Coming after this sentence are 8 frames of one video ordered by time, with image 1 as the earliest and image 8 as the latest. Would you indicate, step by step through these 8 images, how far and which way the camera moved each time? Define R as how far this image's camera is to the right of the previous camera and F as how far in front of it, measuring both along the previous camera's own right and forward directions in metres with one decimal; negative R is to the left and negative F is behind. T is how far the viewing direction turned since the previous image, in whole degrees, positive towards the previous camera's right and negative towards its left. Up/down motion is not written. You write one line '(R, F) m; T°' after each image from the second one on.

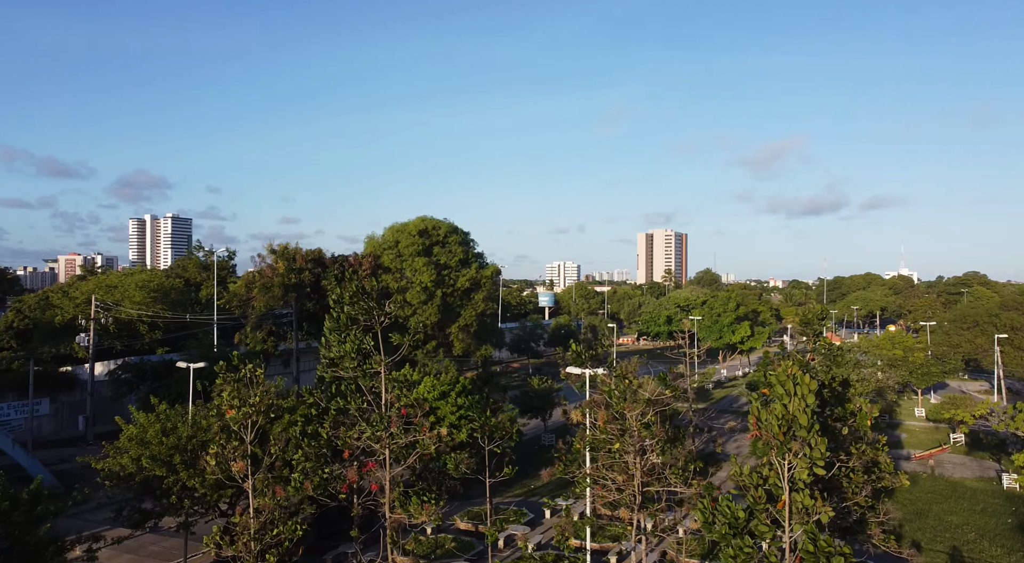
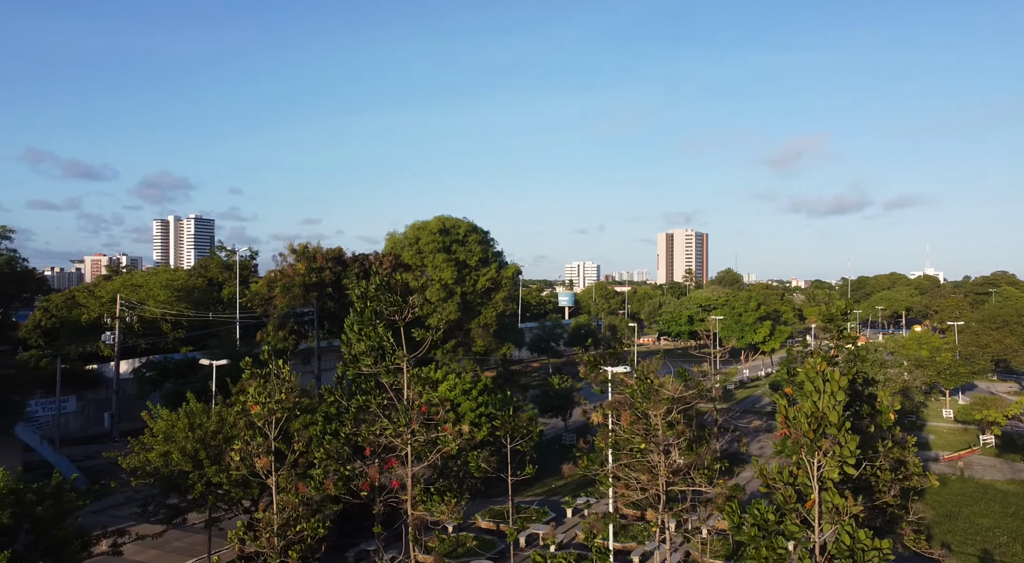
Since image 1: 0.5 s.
(-0.1, +0.1) m; -2°
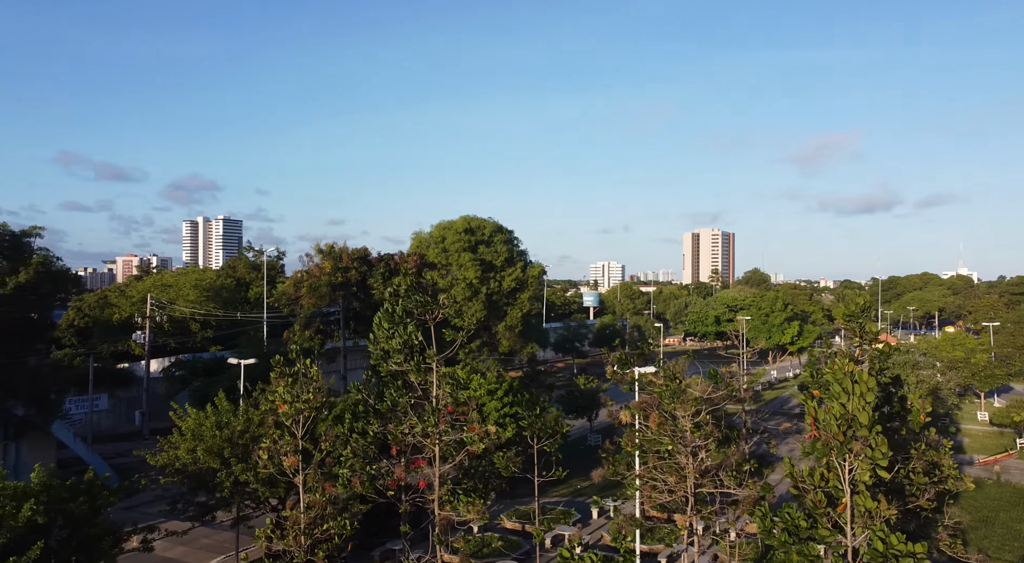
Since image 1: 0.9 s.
(0.0, +0.1) m; -2°
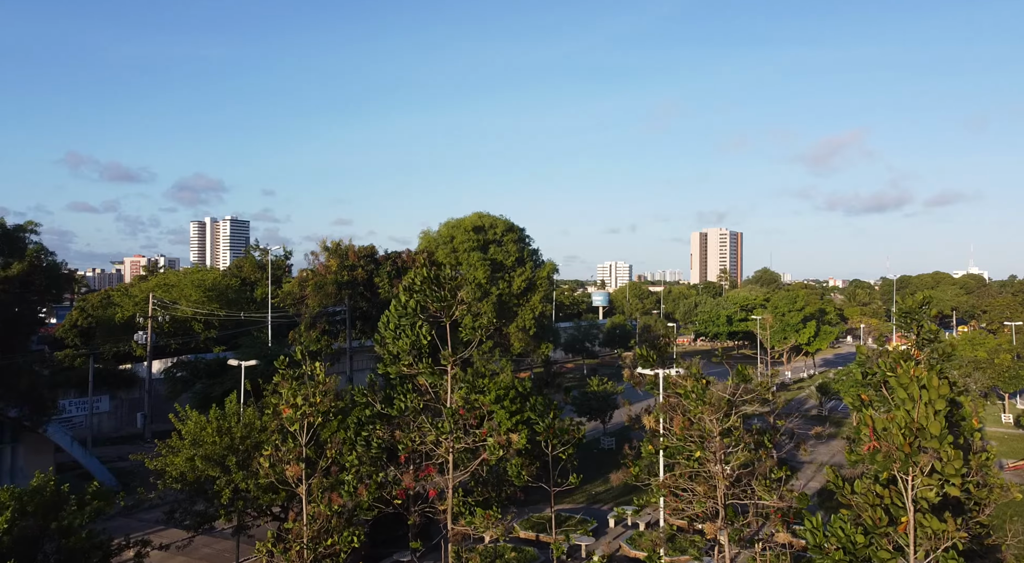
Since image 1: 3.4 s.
(-0.2, +0.8) m; 0°
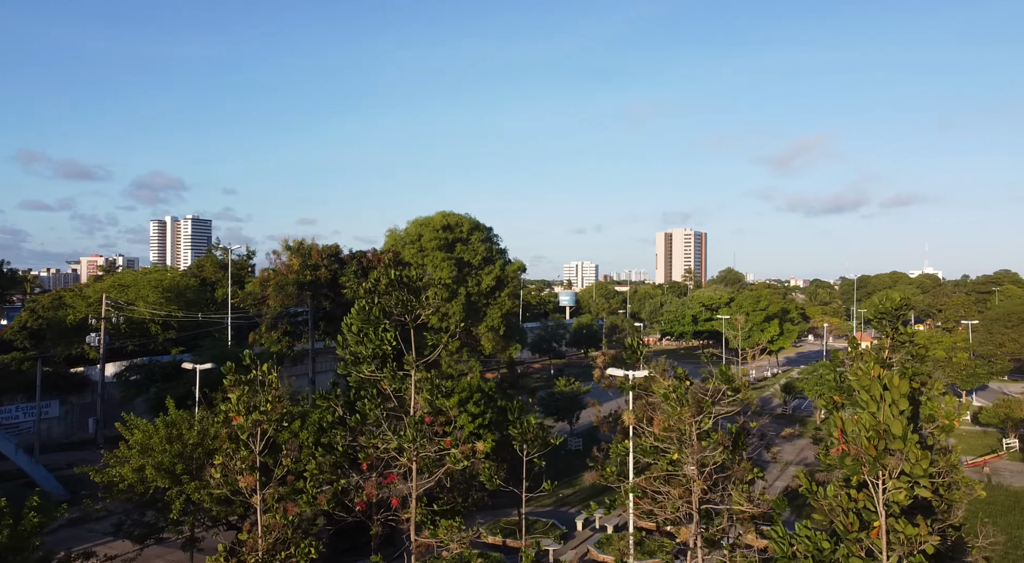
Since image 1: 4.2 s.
(0.0, +0.3) m; +3°
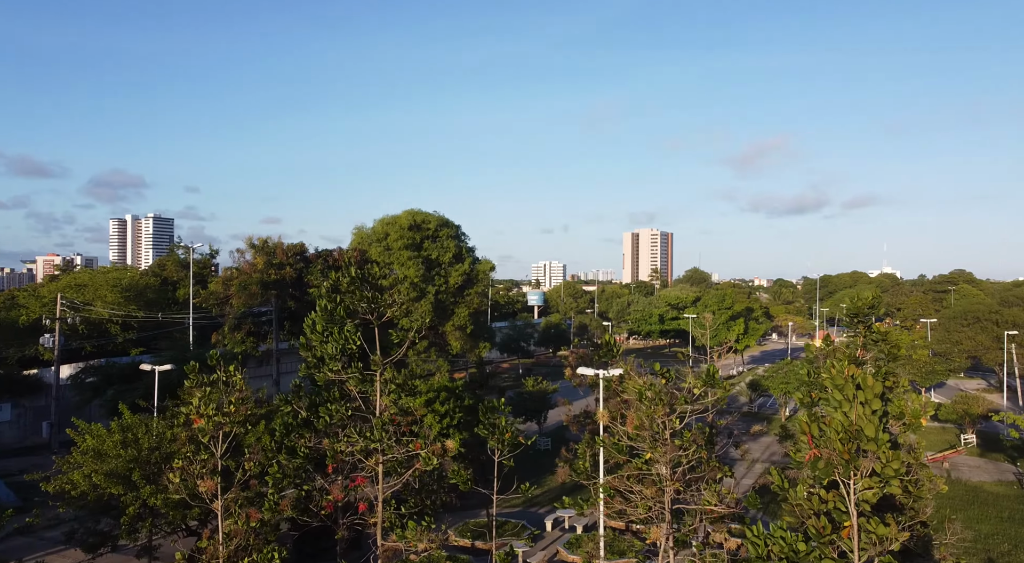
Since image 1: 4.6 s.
(0.0, +0.2) m; +3°
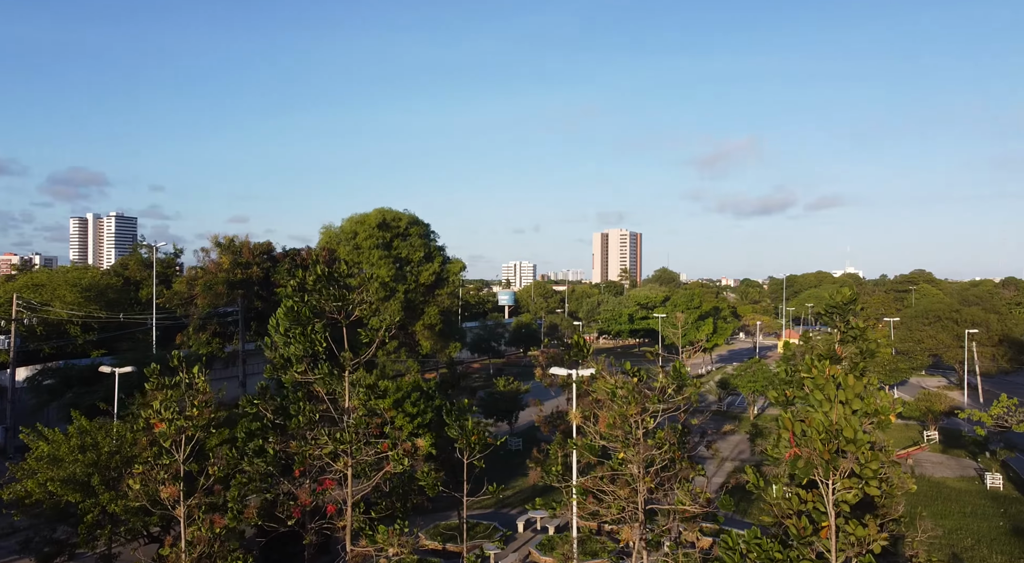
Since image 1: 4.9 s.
(0.0, +0.2) m; +2°
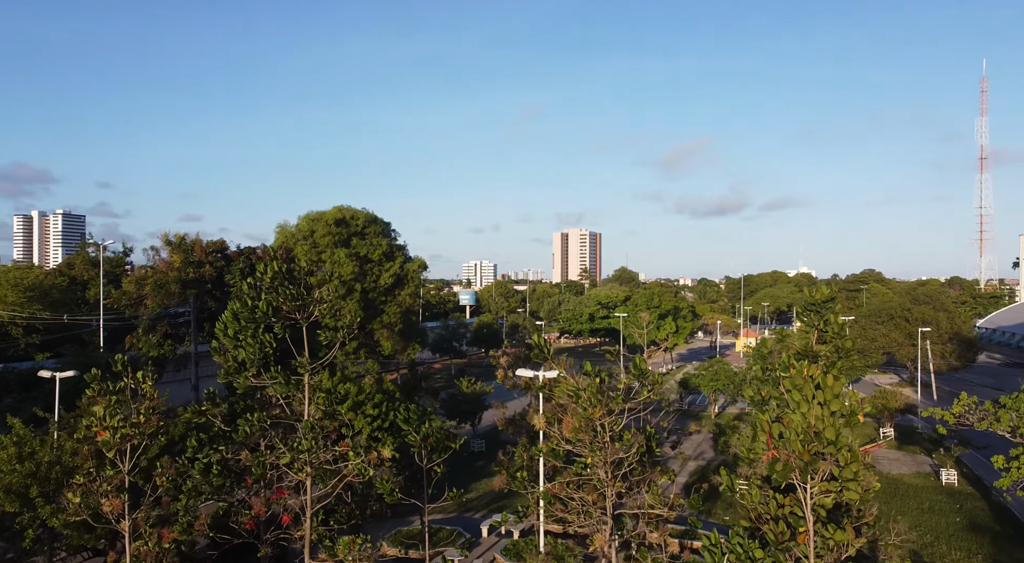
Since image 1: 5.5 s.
(-0.1, +0.4) m; +3°
